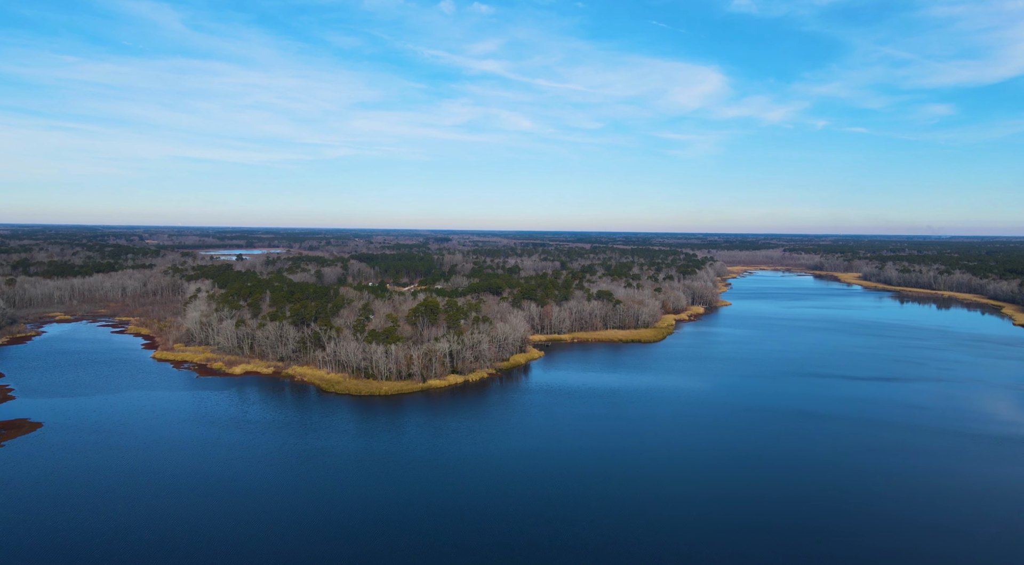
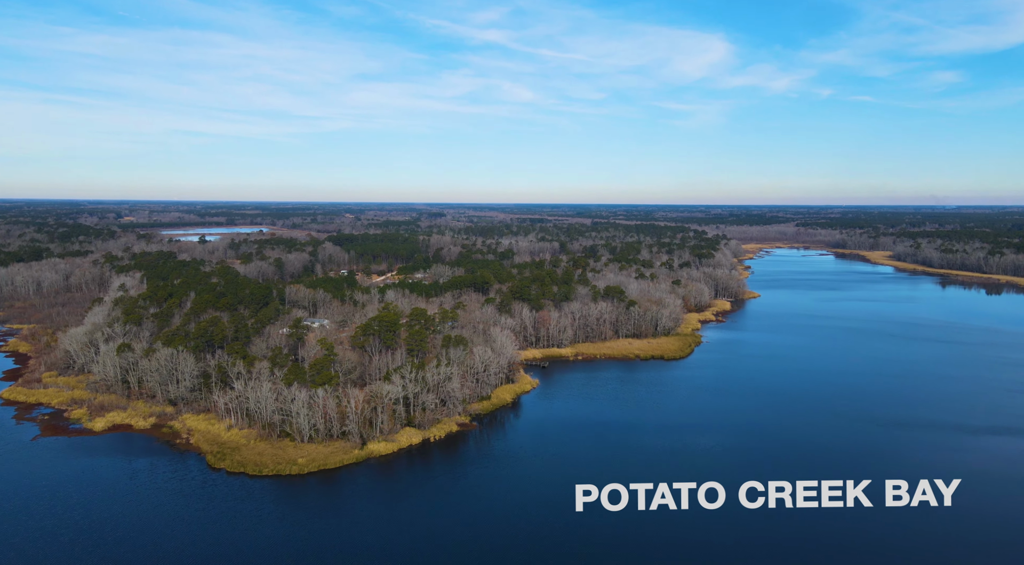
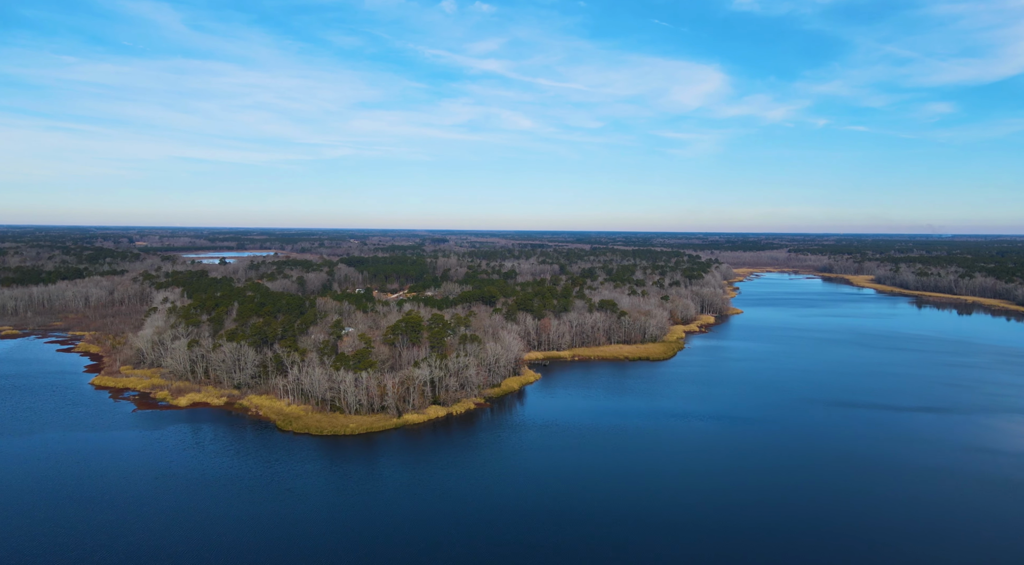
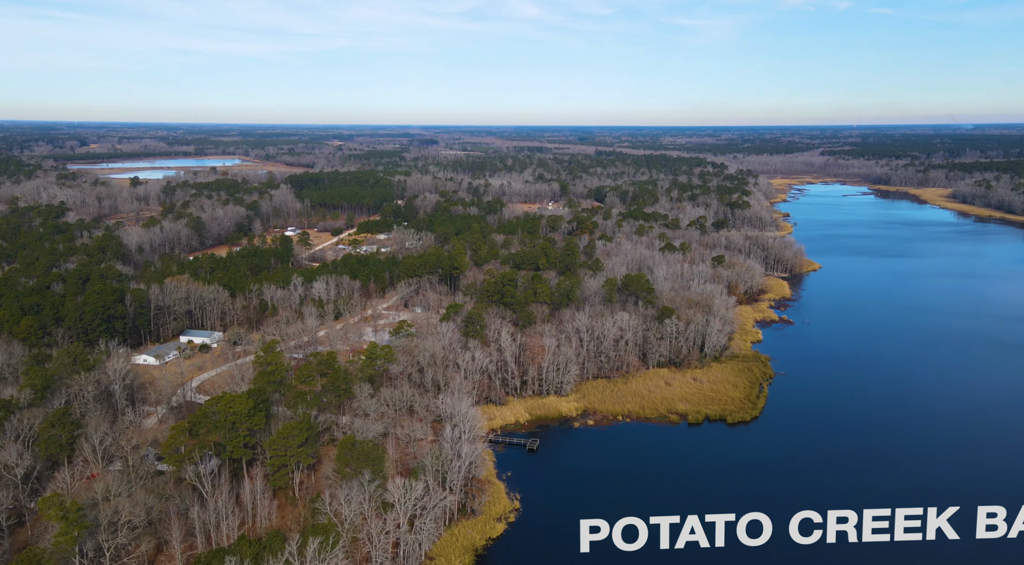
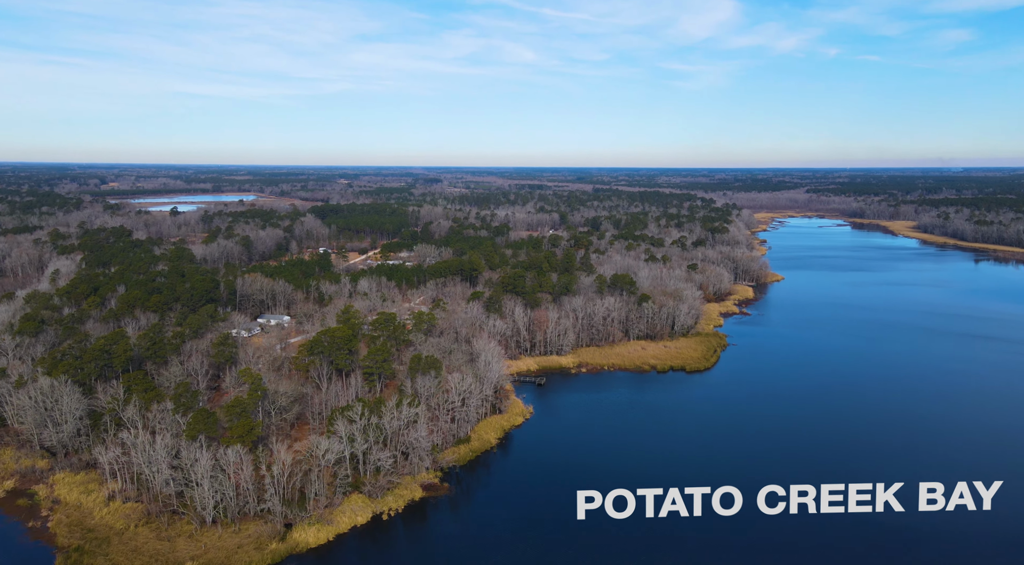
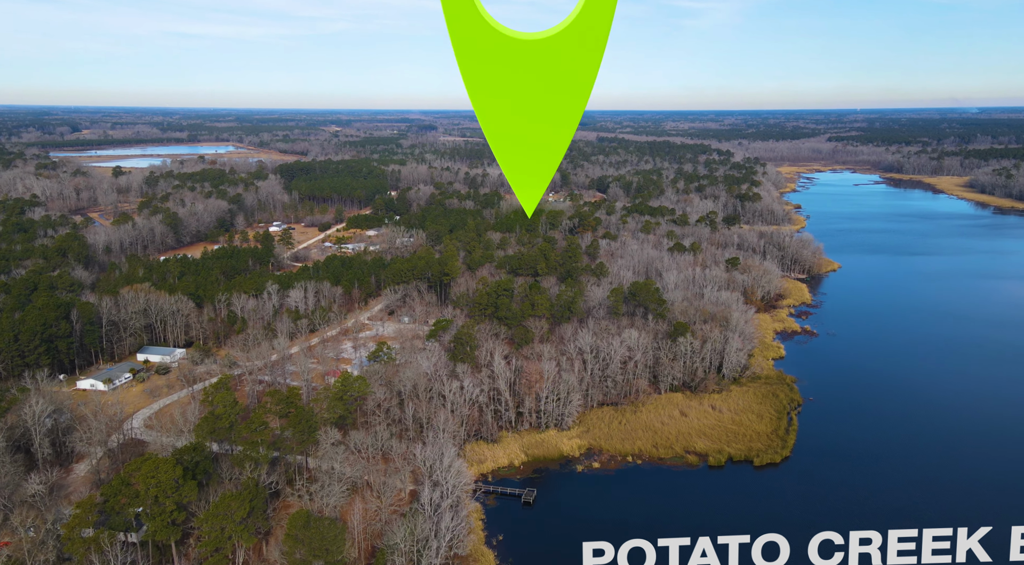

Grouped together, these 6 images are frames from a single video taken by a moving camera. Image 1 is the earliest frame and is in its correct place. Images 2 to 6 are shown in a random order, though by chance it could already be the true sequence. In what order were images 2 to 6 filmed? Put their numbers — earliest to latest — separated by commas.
3, 2, 5, 4, 6
